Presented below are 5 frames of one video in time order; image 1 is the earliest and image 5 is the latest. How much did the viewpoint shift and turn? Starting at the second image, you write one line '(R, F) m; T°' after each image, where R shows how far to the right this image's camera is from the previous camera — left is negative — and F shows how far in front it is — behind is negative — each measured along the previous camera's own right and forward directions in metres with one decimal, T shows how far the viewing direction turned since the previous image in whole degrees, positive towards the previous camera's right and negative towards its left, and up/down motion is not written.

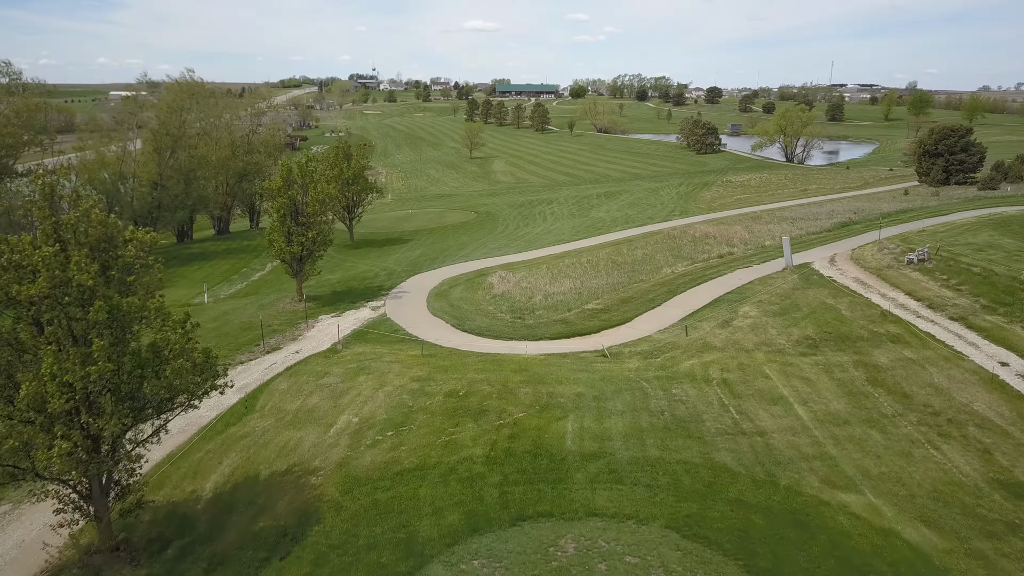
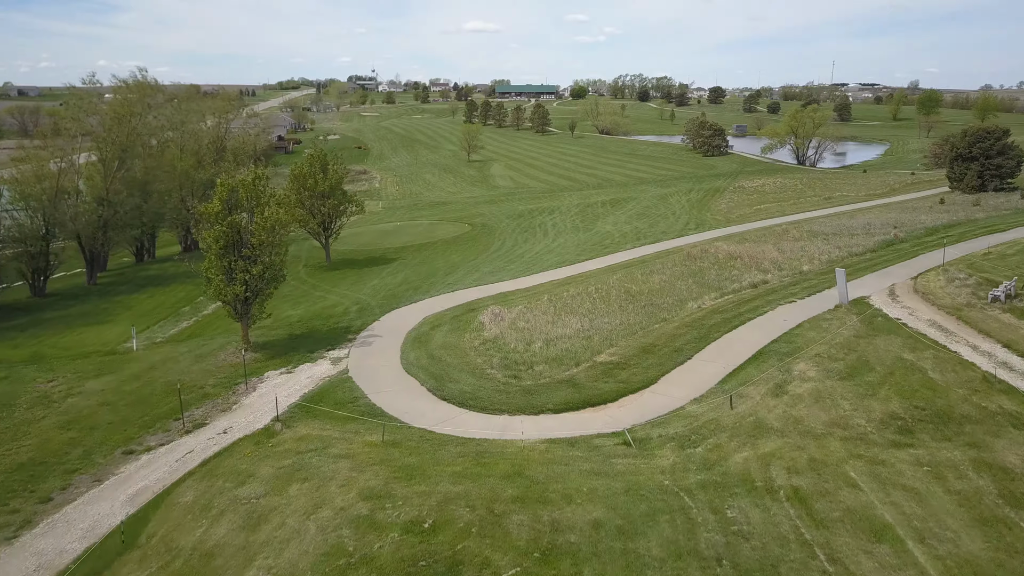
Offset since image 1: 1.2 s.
(+0.2, +4.1) m; 0°
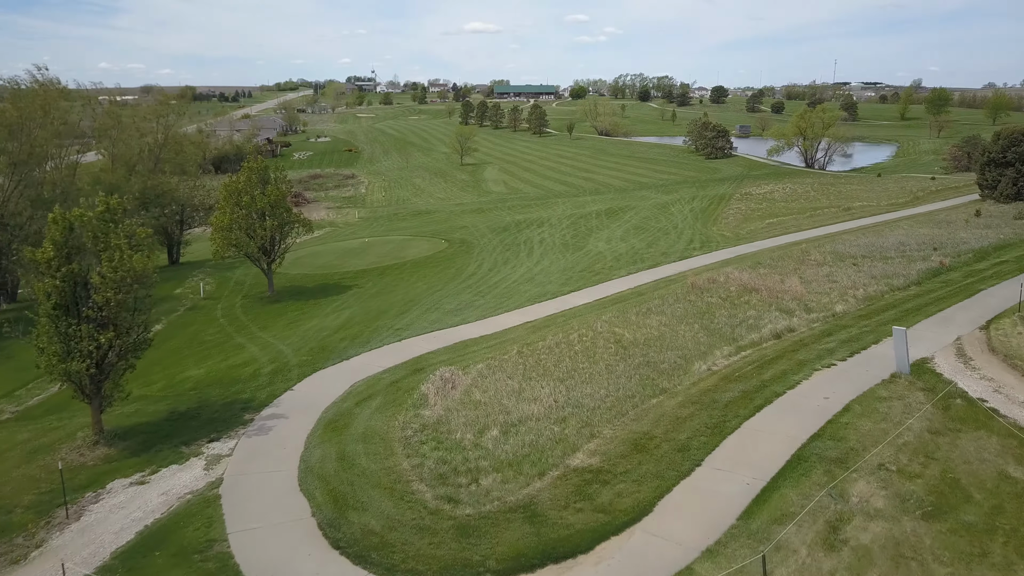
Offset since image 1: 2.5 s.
(+1.2, +4.7) m; 0°
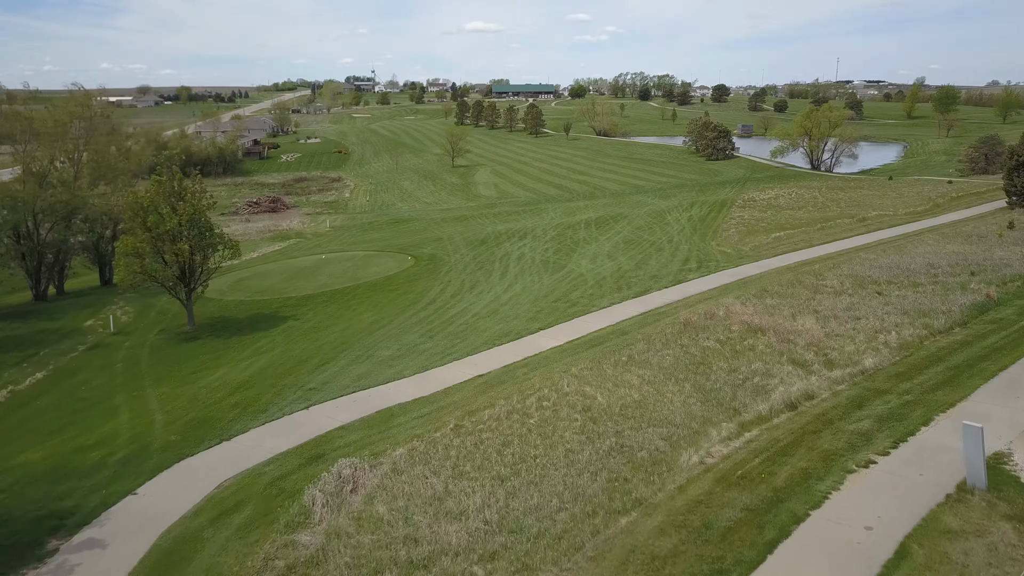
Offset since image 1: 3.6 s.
(+1.5, +4.2) m; 0°
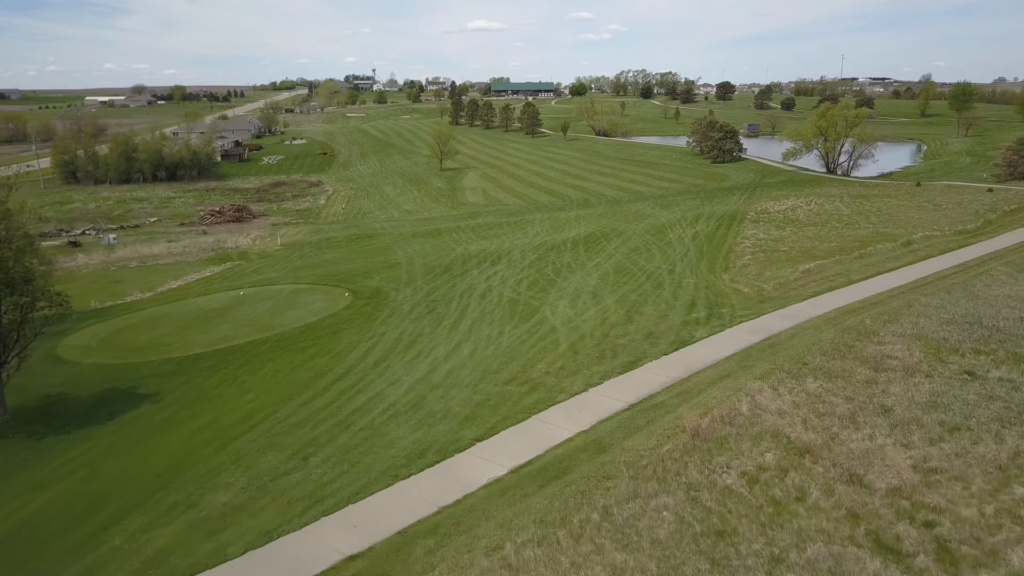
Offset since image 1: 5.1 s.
(+1.8, +6.7) m; 0°
